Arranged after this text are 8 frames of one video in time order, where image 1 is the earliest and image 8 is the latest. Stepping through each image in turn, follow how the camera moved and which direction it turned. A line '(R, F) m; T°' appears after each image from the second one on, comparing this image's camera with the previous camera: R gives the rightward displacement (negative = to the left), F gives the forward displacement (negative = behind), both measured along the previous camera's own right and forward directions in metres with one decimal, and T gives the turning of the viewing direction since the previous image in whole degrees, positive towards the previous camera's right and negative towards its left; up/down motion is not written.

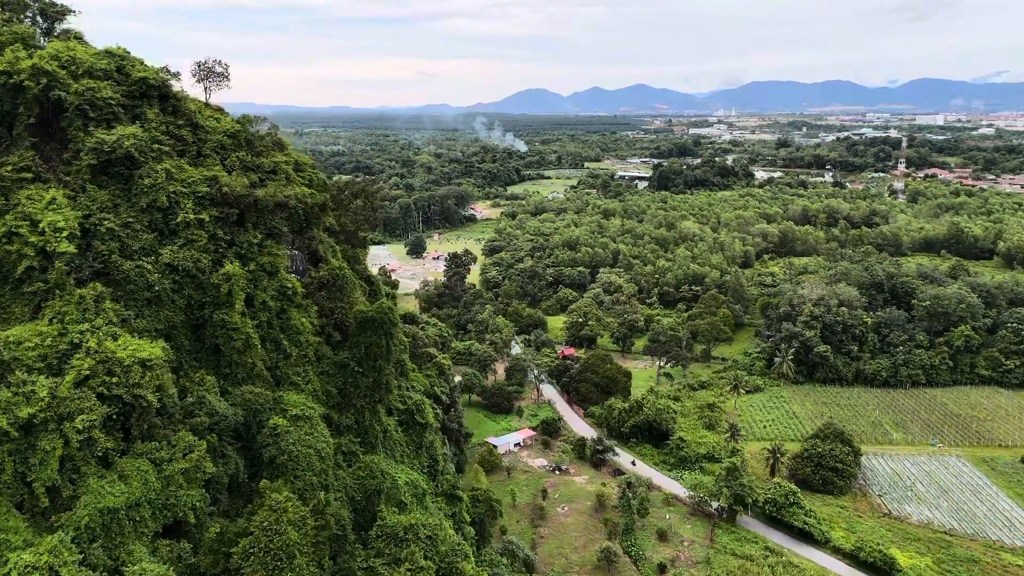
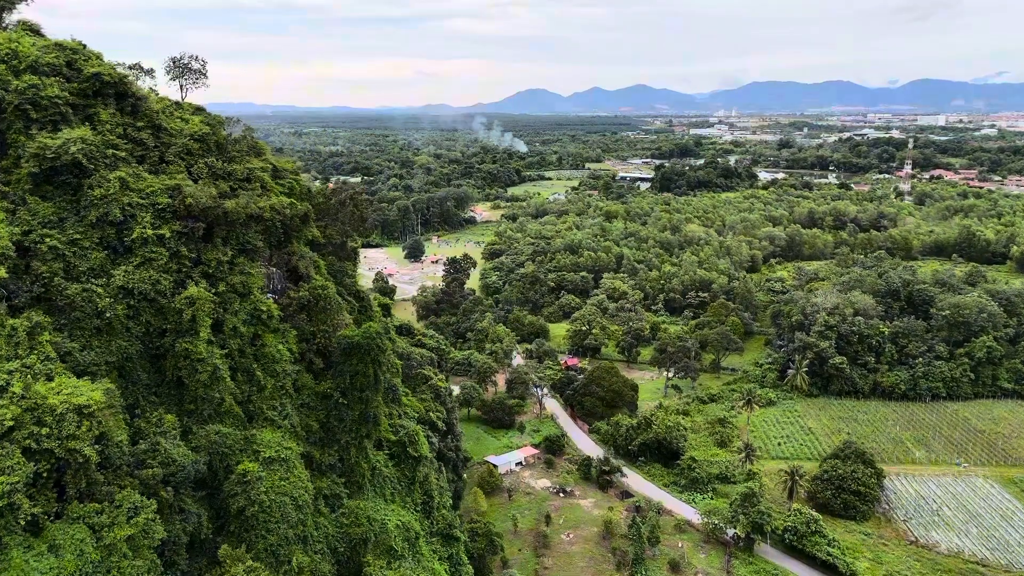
(-0.1, +1.3) m; 0°
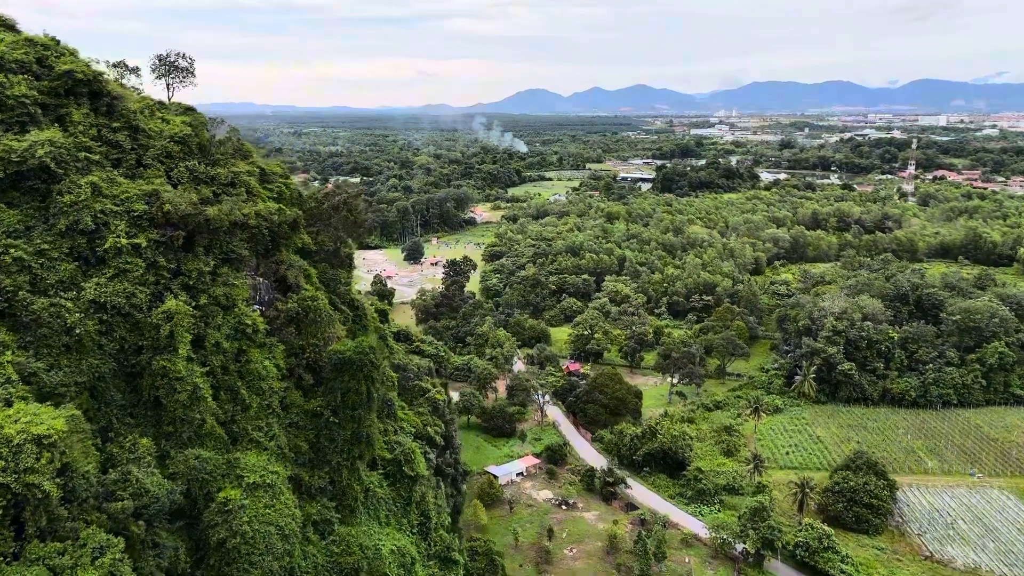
(0.0, +0.7) m; 0°
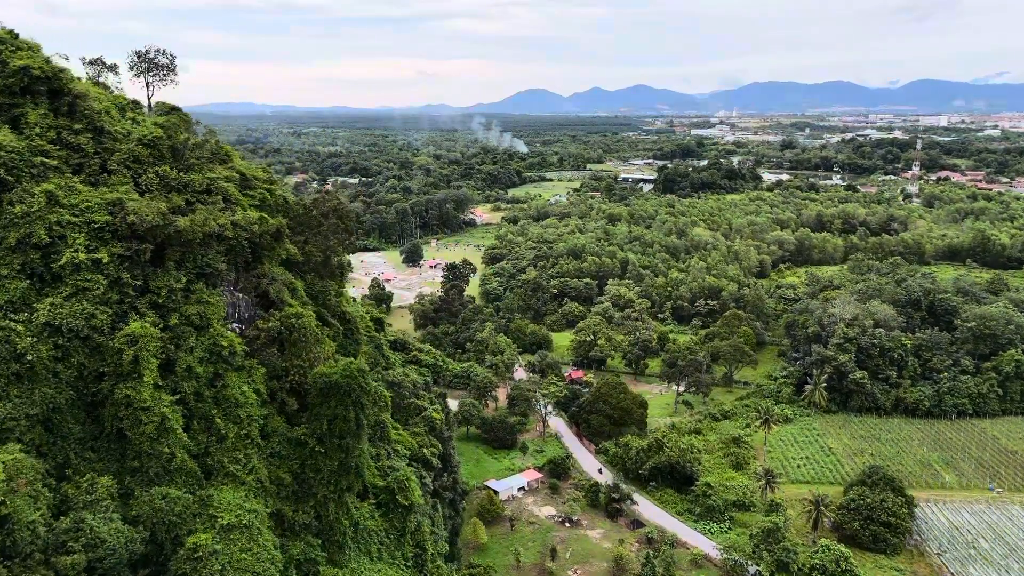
(0.0, +0.9) m; 0°
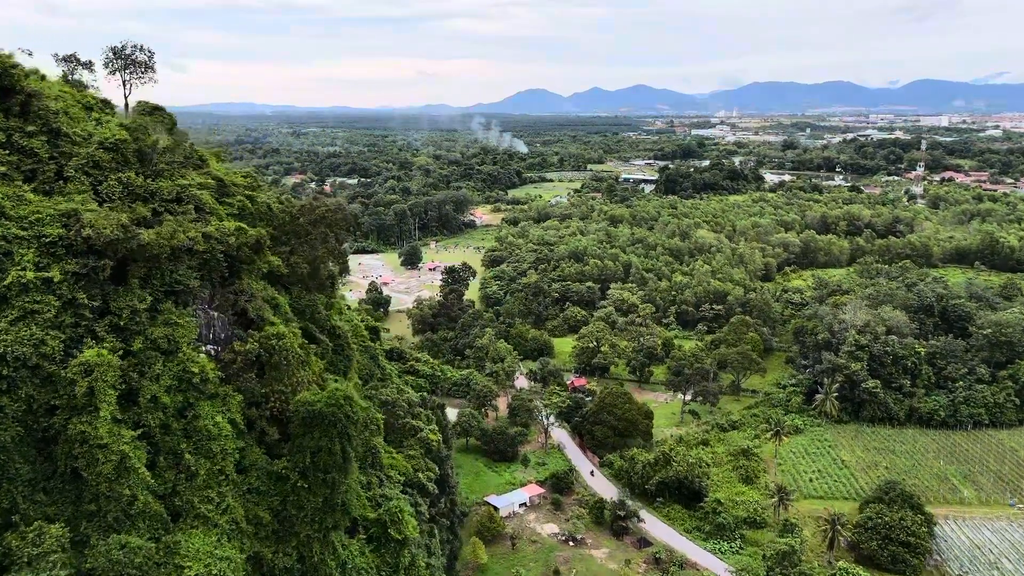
(0.0, +0.9) m; 0°
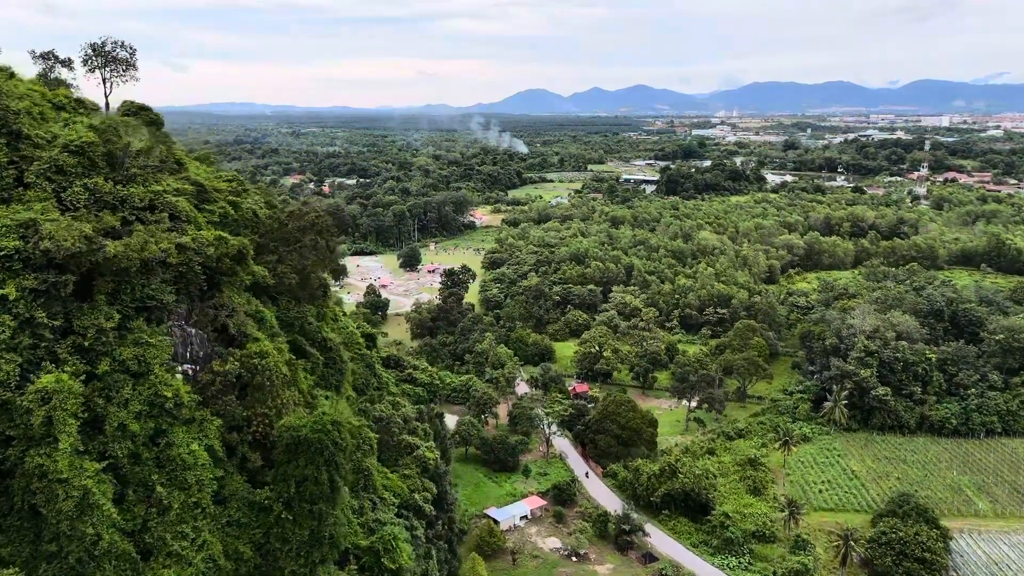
(0.0, +0.7) m; 0°
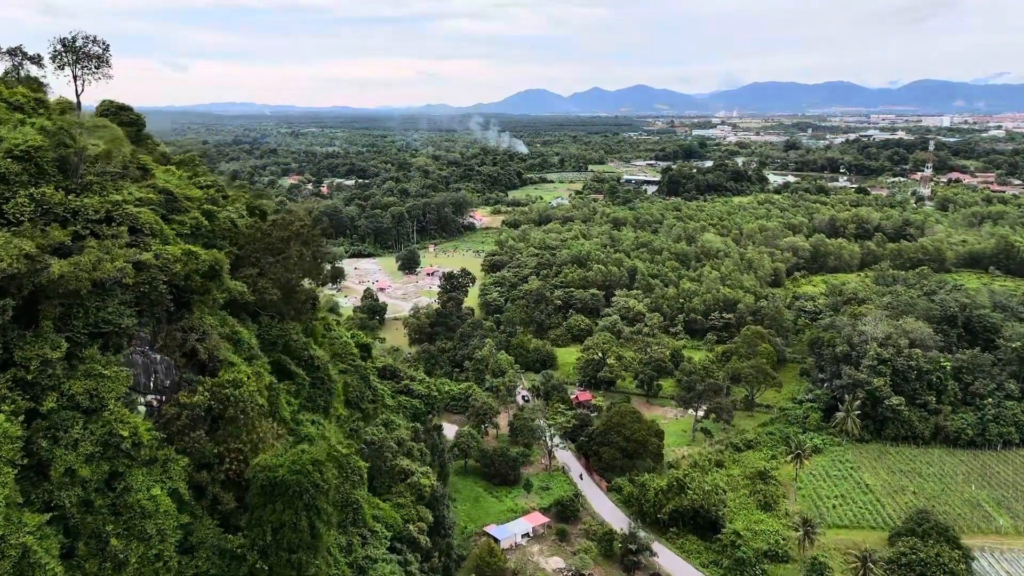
(0.0, +0.9) m; 0°
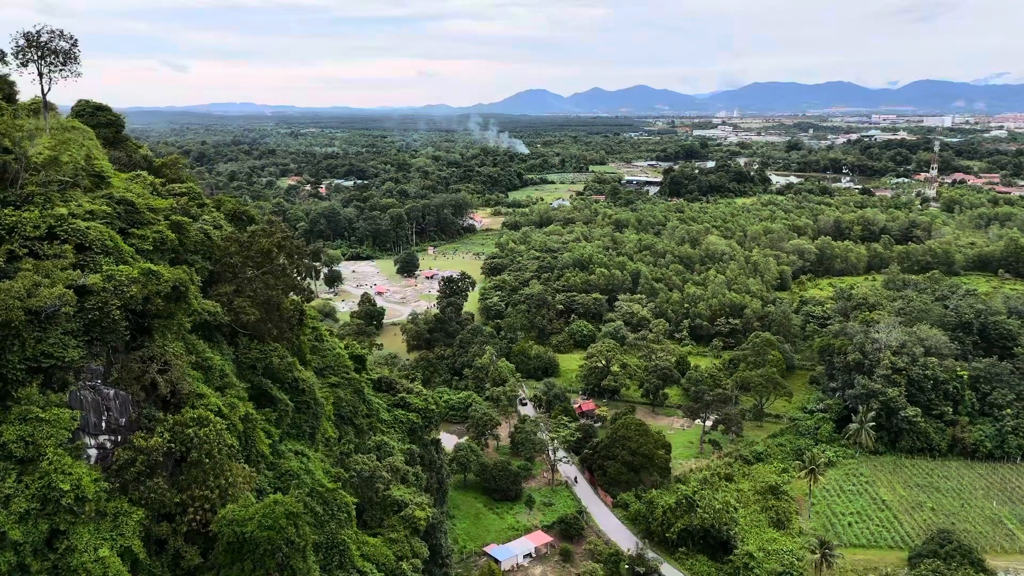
(0.0, +0.9) m; 0°
